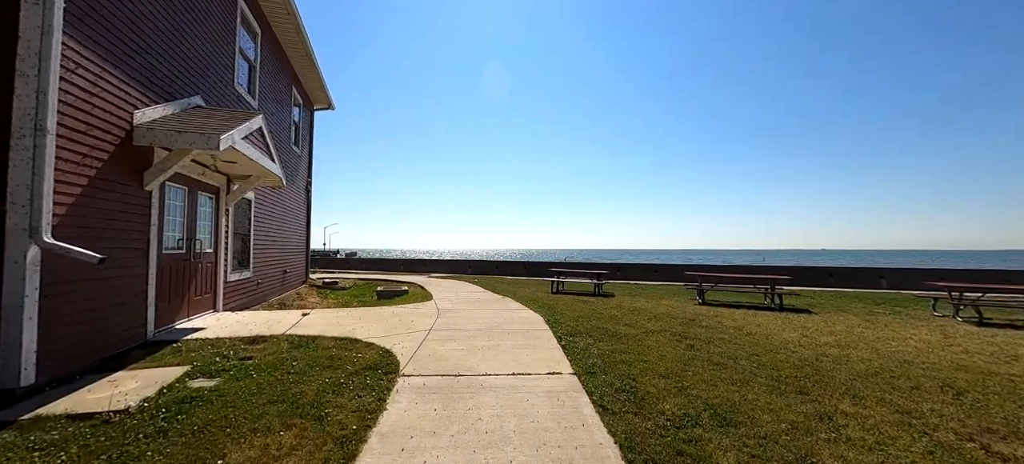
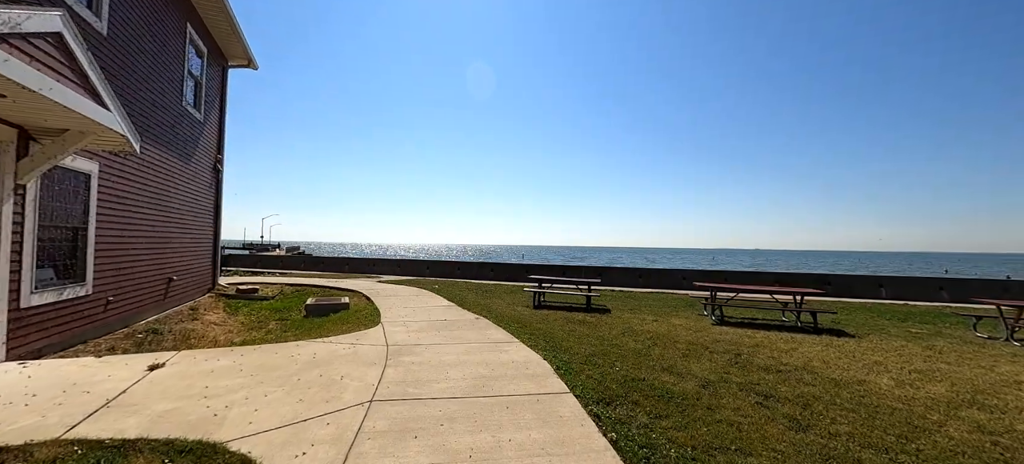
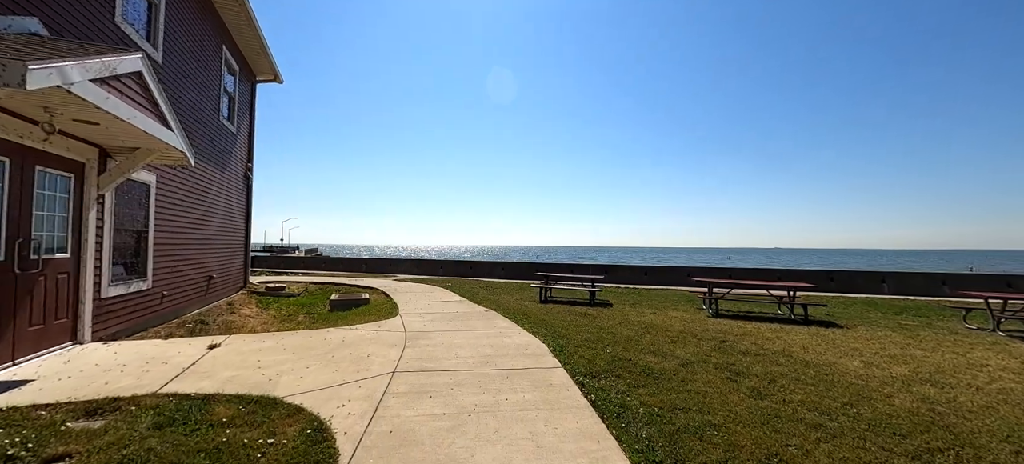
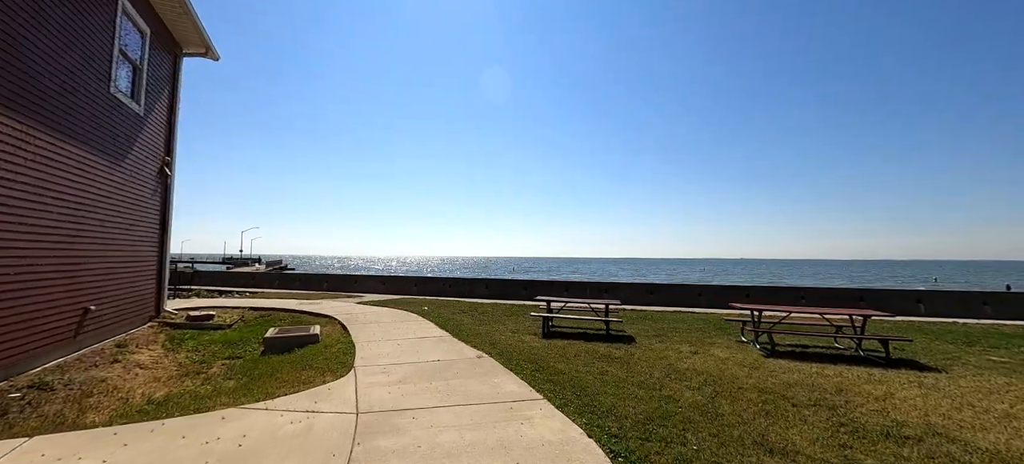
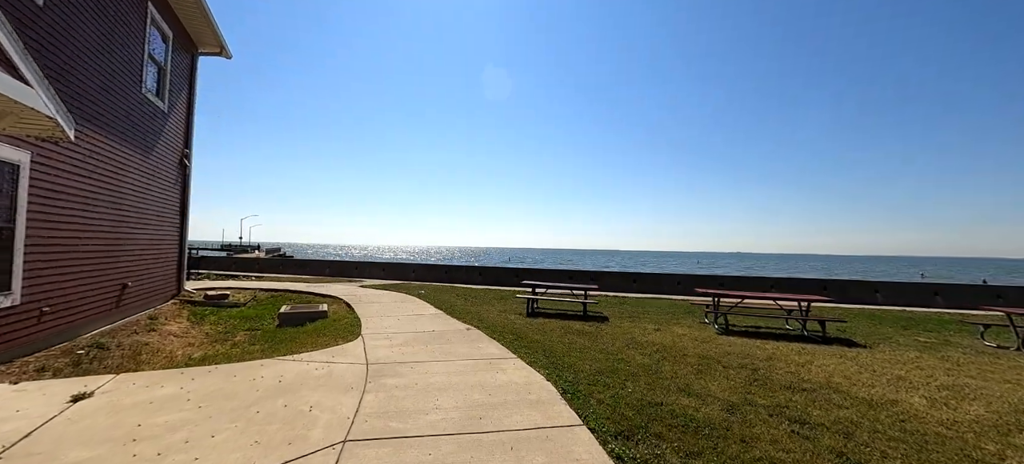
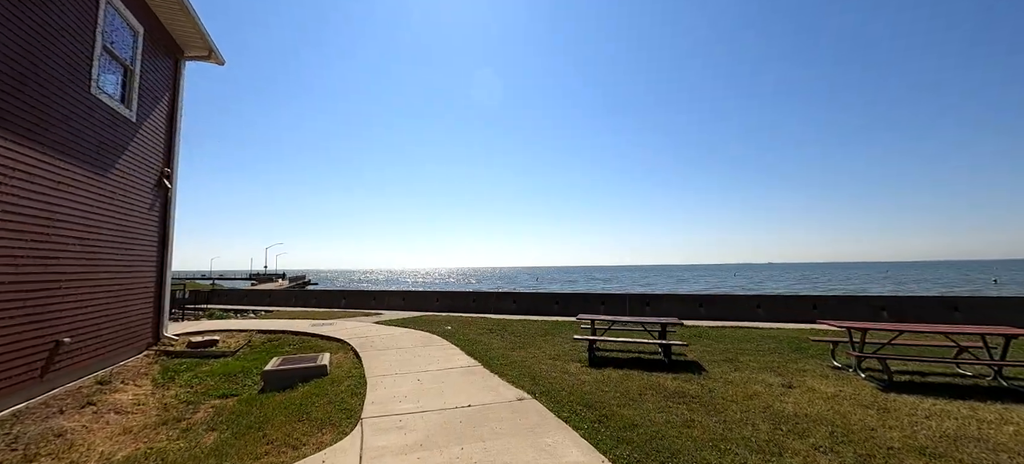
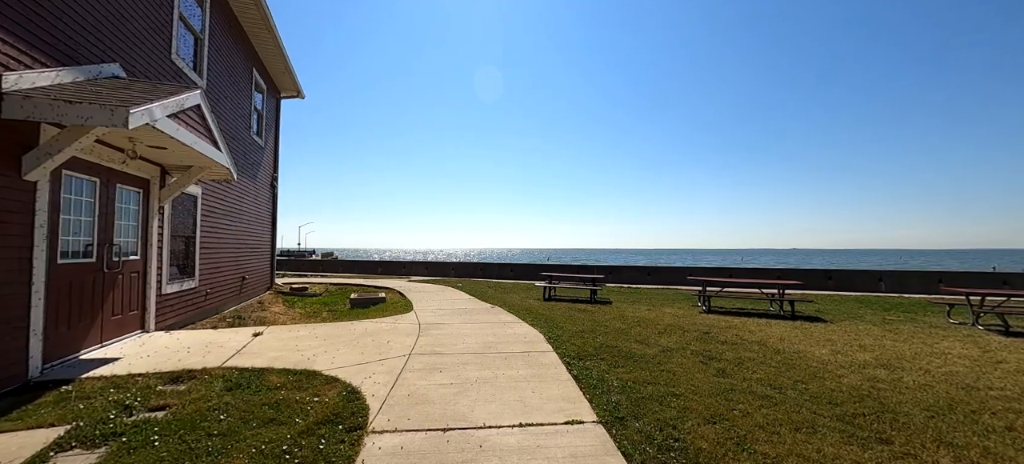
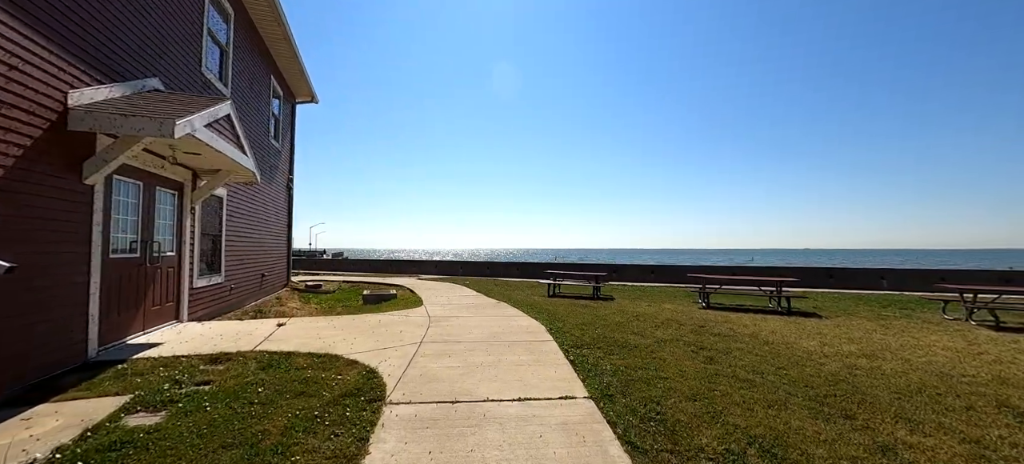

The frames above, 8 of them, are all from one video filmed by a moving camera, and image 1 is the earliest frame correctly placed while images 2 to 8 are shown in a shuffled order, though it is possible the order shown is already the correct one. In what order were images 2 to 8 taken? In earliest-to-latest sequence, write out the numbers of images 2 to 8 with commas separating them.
8, 7, 3, 2, 5, 4, 6
